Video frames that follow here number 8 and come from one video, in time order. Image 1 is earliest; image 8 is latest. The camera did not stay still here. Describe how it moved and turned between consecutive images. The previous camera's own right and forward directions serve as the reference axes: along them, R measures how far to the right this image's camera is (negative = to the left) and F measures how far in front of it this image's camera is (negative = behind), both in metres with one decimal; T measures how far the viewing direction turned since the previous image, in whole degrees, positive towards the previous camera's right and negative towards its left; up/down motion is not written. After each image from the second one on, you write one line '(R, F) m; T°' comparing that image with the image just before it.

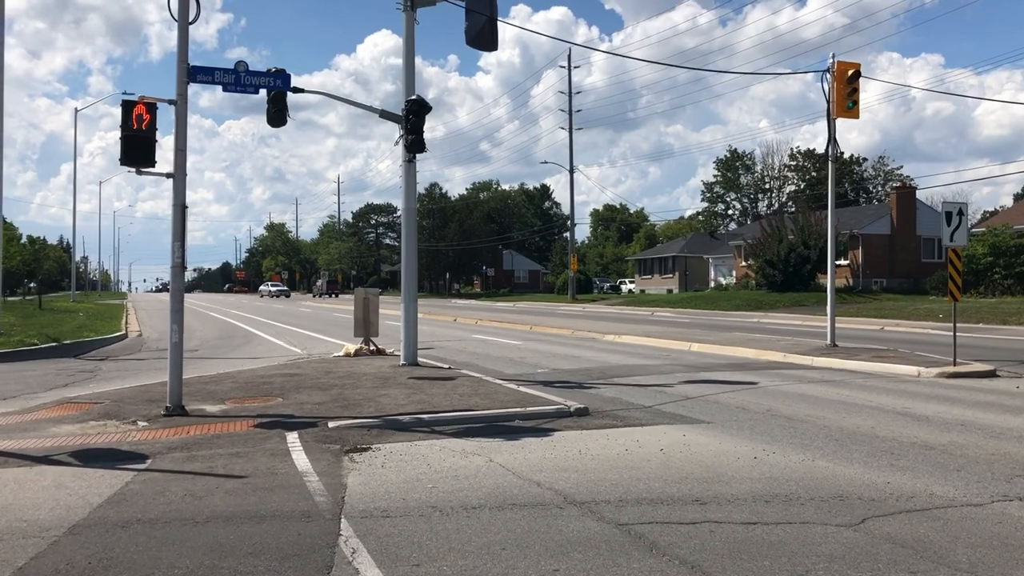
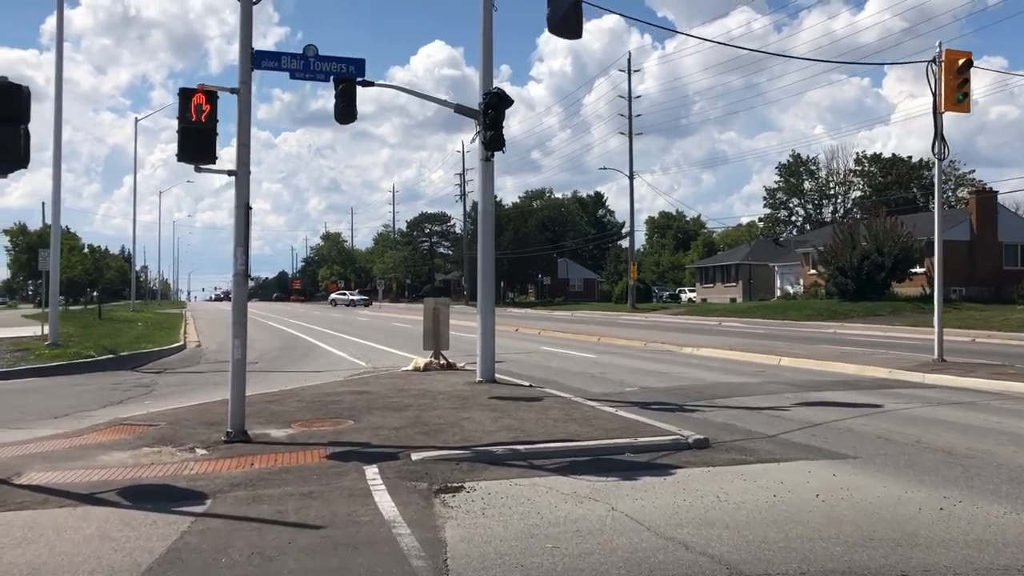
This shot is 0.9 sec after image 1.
(-0.5, +1.3) m; -3°
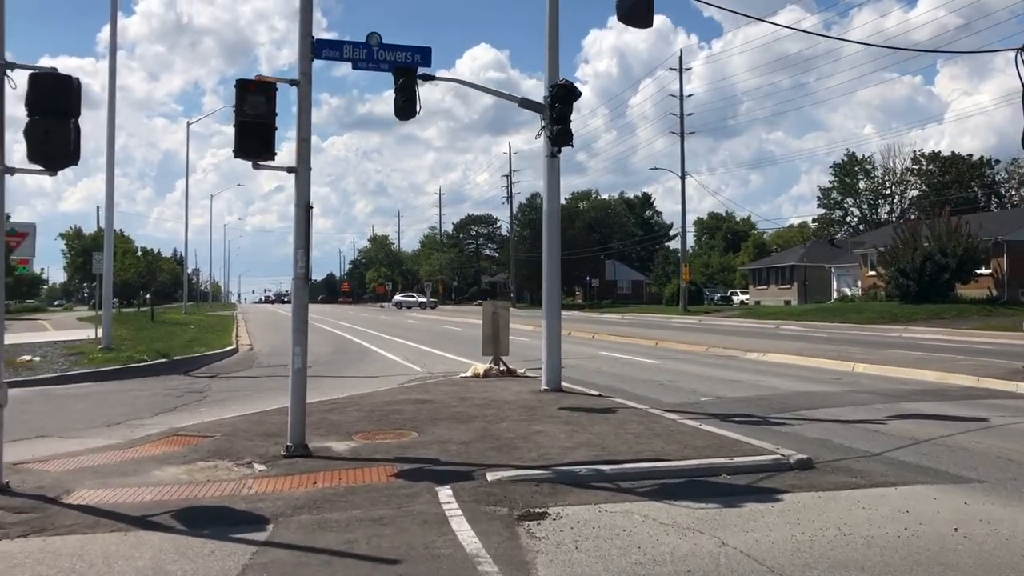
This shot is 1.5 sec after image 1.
(-0.3, +0.7) m; -3°
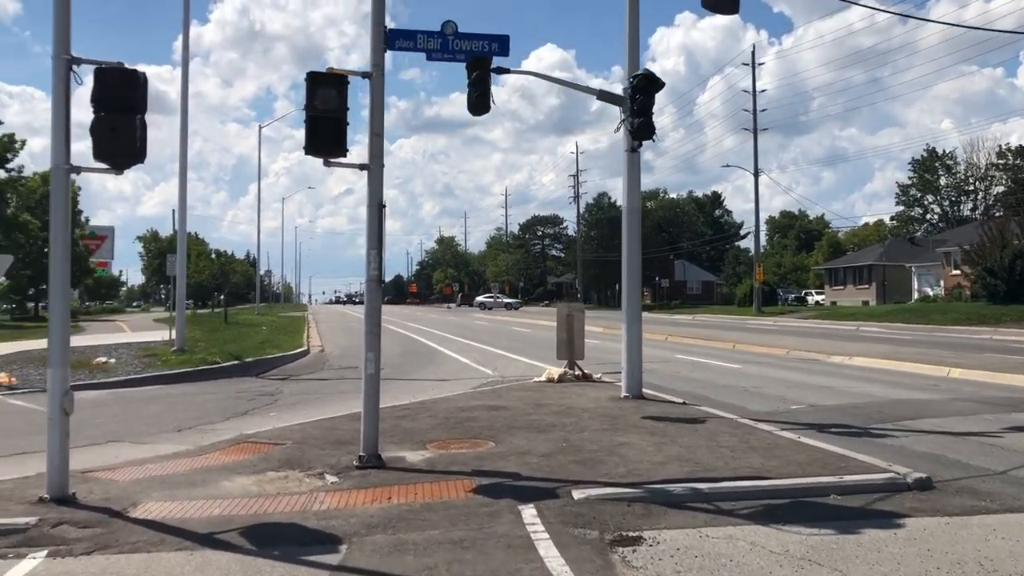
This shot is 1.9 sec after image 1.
(-0.2, +0.5) m; -4°
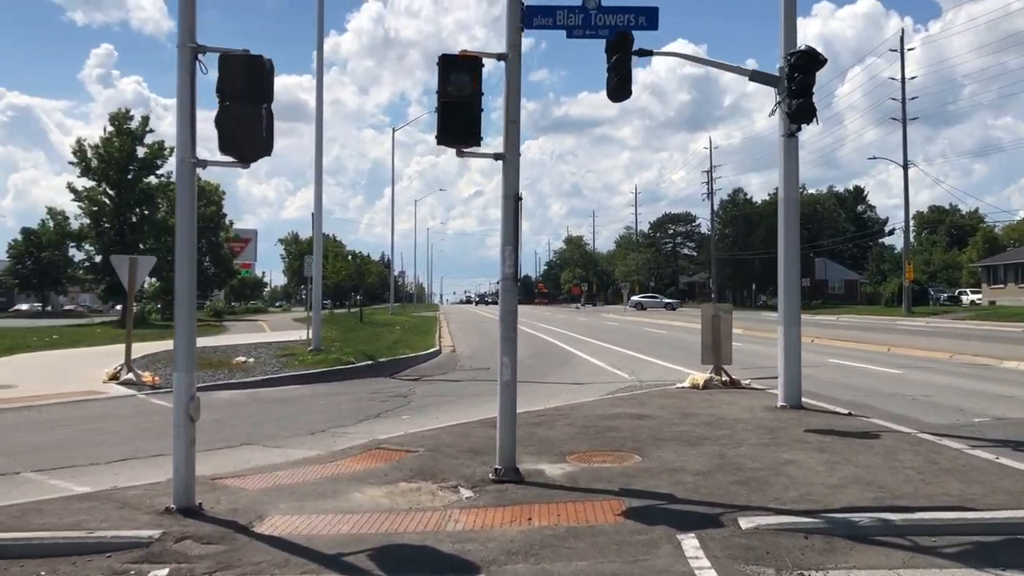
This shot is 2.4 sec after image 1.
(-0.2, +0.7) m; -8°
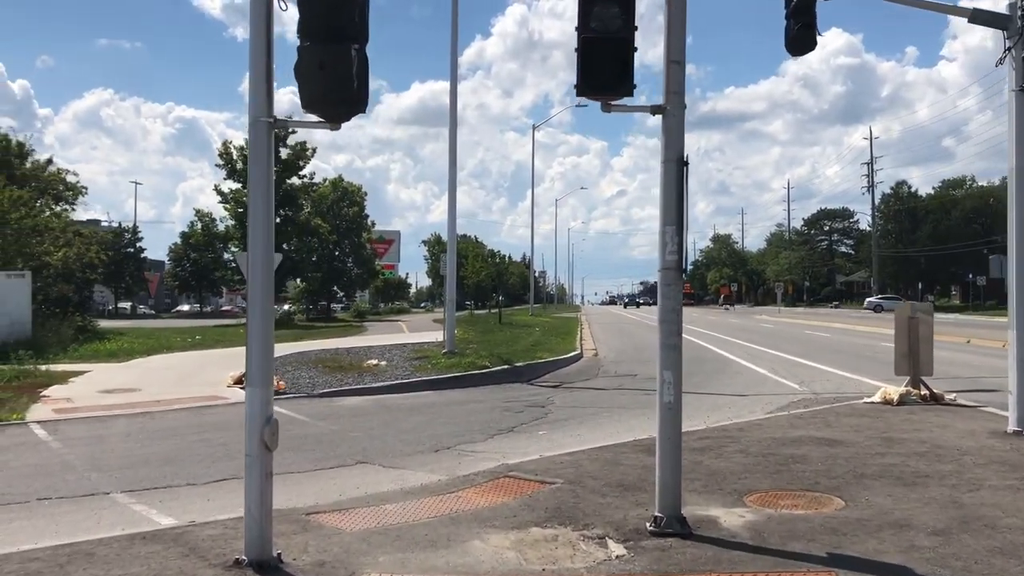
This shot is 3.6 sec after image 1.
(-0.1, +1.7) m; -9°
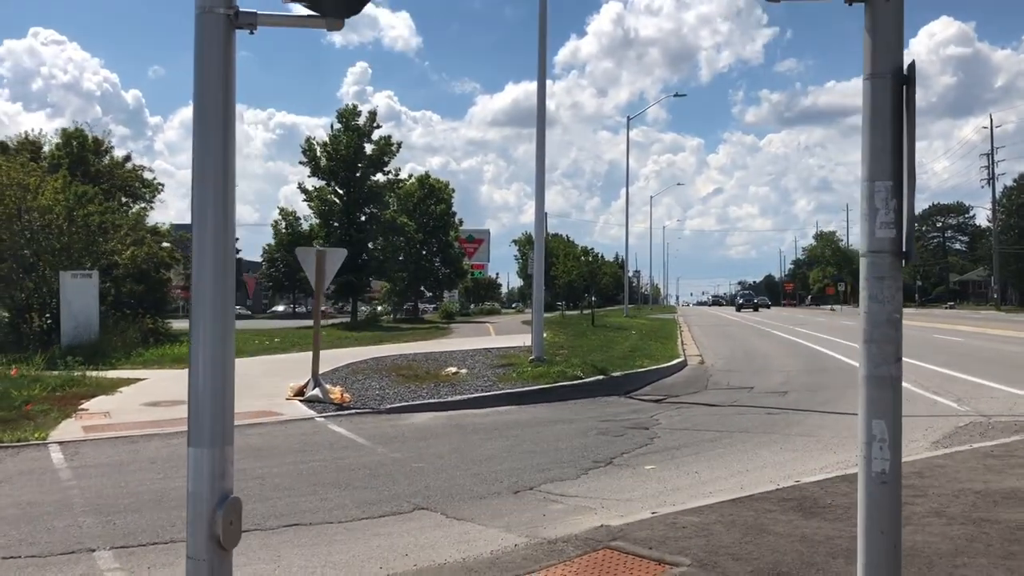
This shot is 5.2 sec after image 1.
(-0.1, +2.2) m; -6°
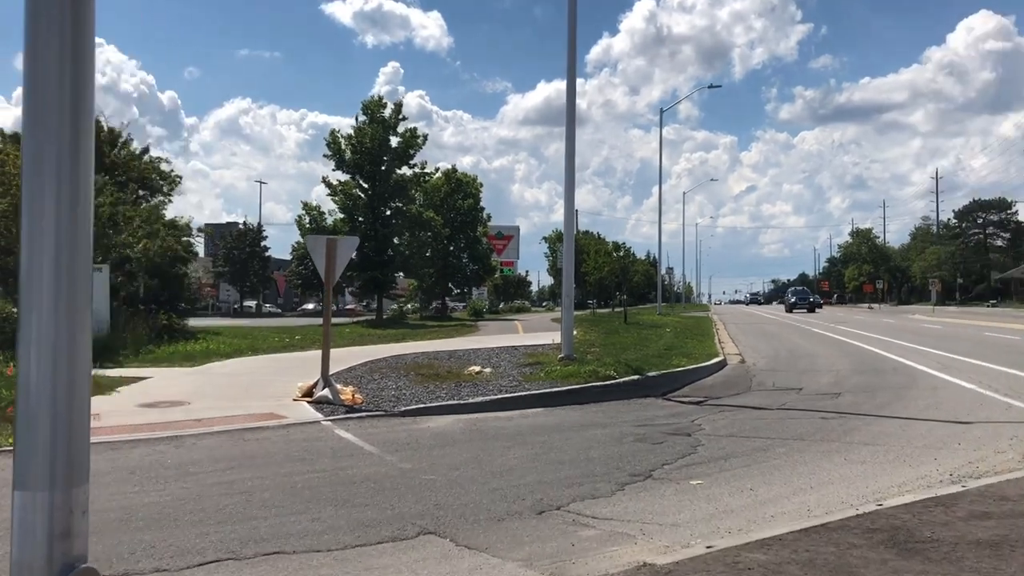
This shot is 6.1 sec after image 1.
(+0.1, +1.2) m; -2°
